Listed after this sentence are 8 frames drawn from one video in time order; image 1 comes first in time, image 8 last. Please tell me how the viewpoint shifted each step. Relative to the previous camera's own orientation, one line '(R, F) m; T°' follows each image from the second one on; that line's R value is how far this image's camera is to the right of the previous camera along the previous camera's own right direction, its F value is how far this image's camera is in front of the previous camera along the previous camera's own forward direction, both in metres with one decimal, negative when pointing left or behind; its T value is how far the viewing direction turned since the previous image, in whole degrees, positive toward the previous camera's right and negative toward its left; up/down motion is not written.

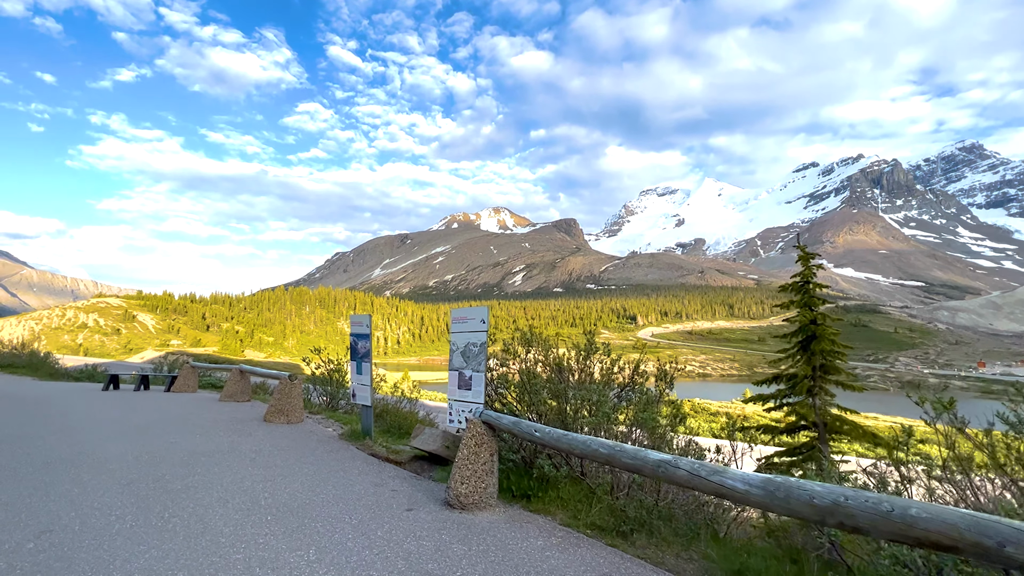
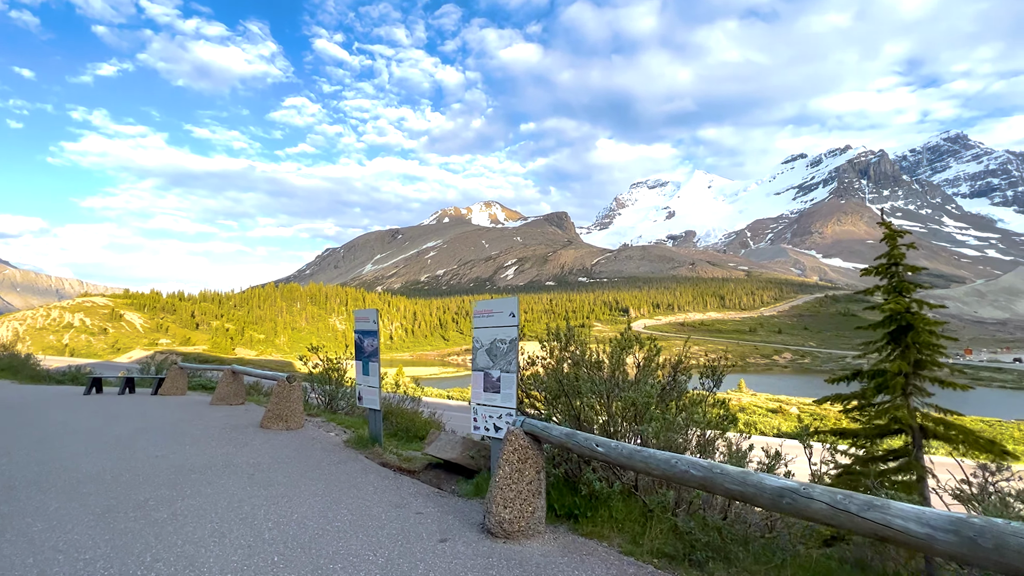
(-0.6, +0.9) m; +1°
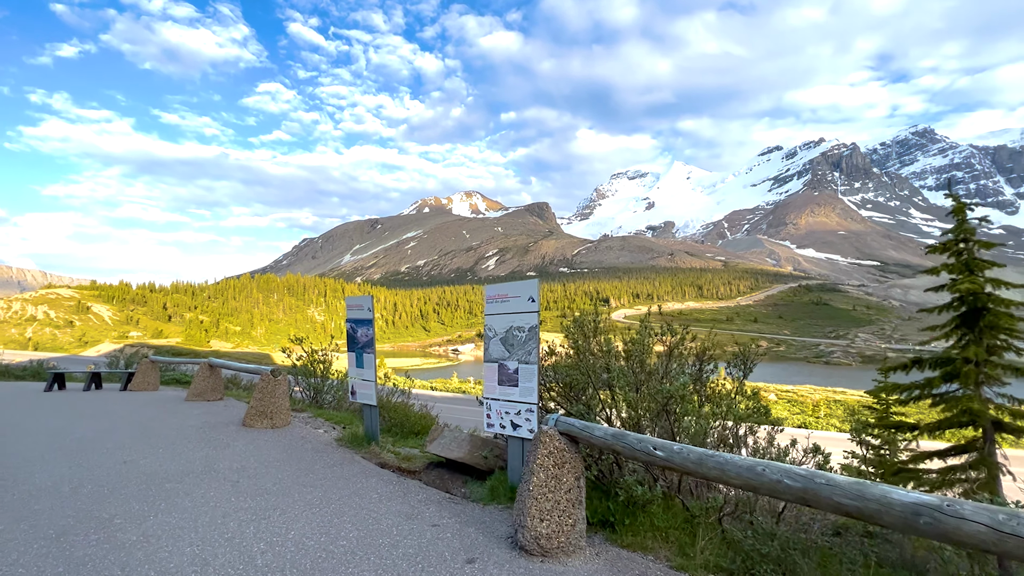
(-0.5, +0.7) m; +2°
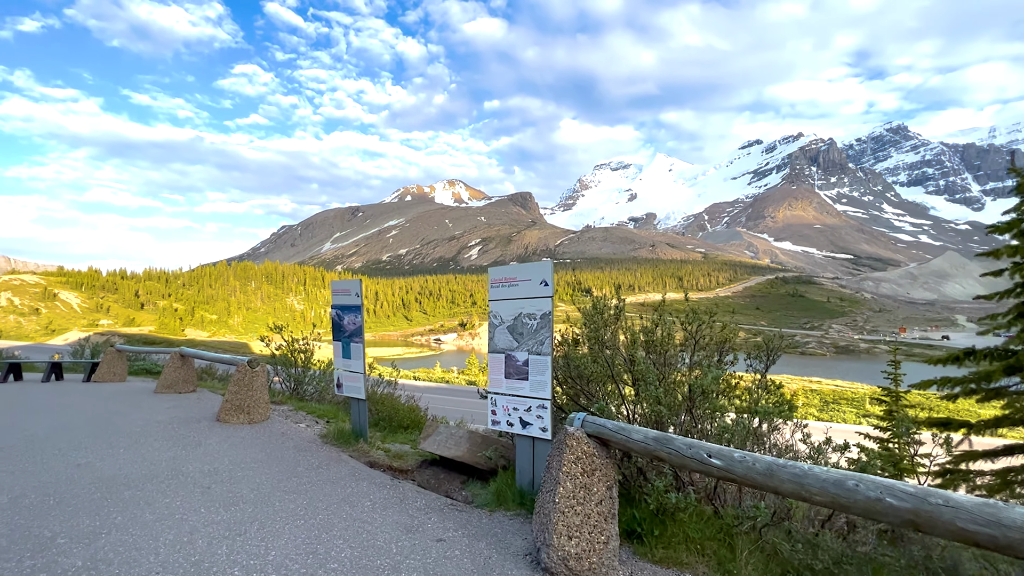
(-0.3, +0.6) m; +2°
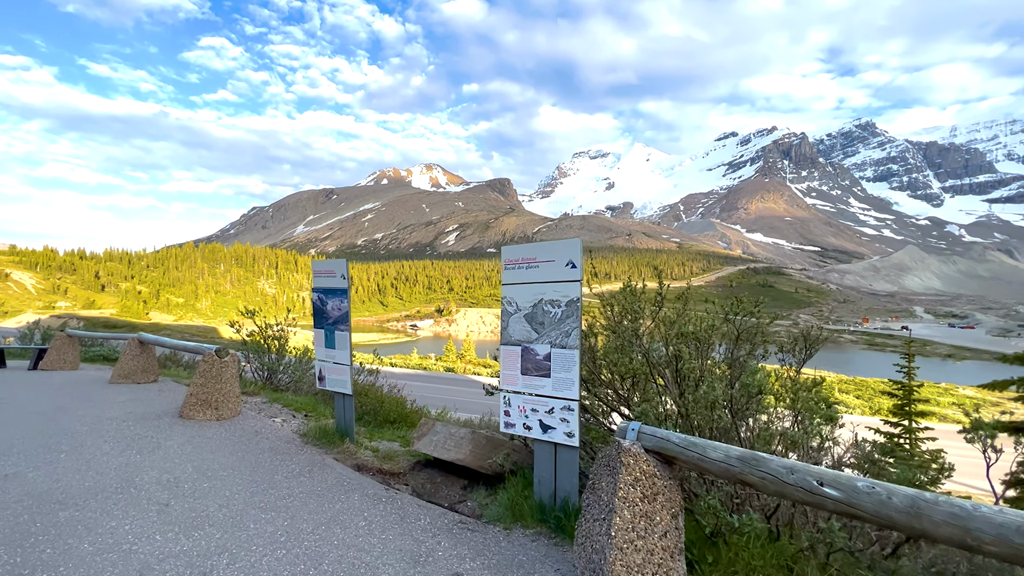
(-0.4, +0.8) m; +3°
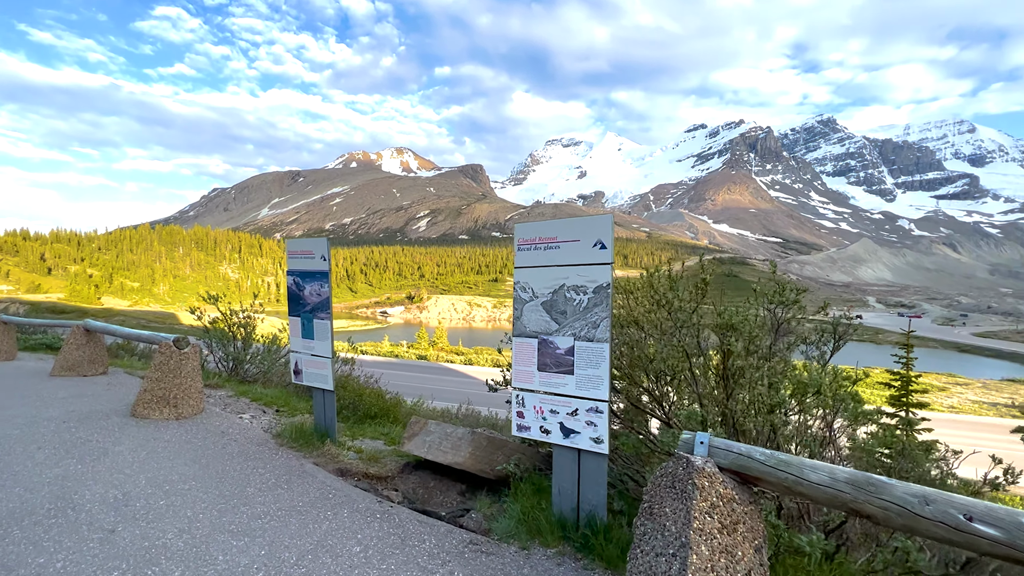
(-0.4, +0.7) m; +4°
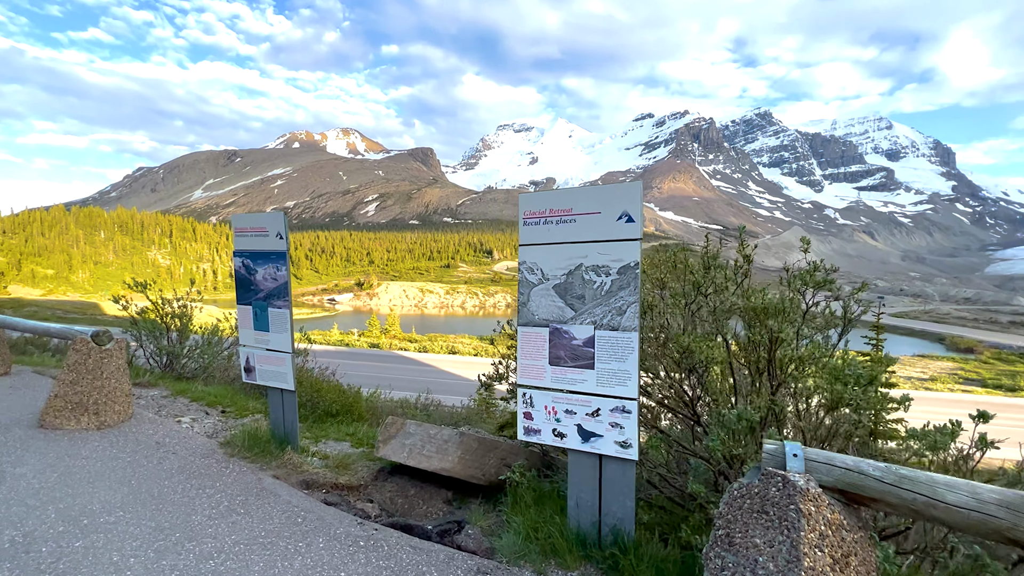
(-0.4, +0.7) m; +6°
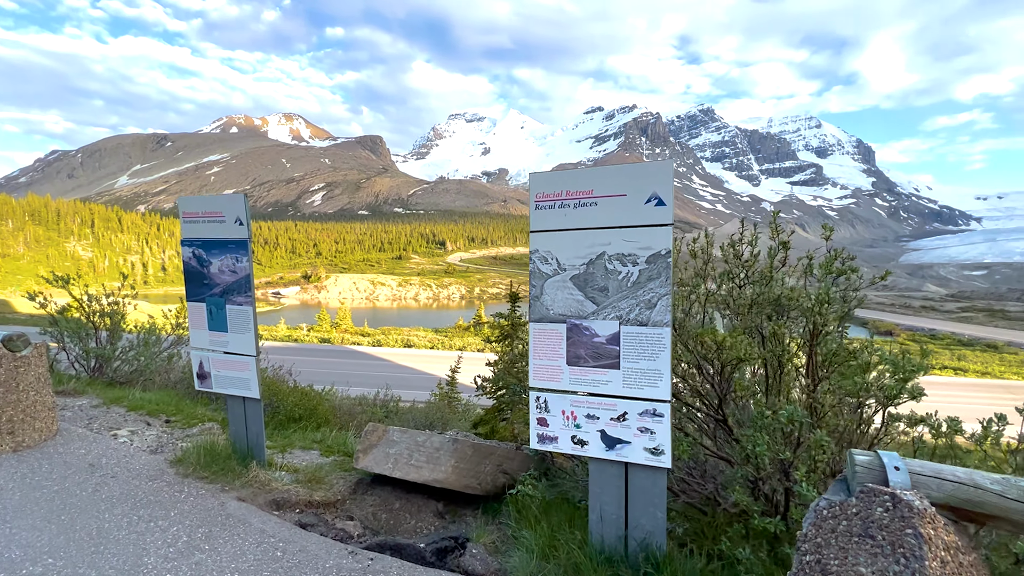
(-0.4, +0.4) m; +6°
